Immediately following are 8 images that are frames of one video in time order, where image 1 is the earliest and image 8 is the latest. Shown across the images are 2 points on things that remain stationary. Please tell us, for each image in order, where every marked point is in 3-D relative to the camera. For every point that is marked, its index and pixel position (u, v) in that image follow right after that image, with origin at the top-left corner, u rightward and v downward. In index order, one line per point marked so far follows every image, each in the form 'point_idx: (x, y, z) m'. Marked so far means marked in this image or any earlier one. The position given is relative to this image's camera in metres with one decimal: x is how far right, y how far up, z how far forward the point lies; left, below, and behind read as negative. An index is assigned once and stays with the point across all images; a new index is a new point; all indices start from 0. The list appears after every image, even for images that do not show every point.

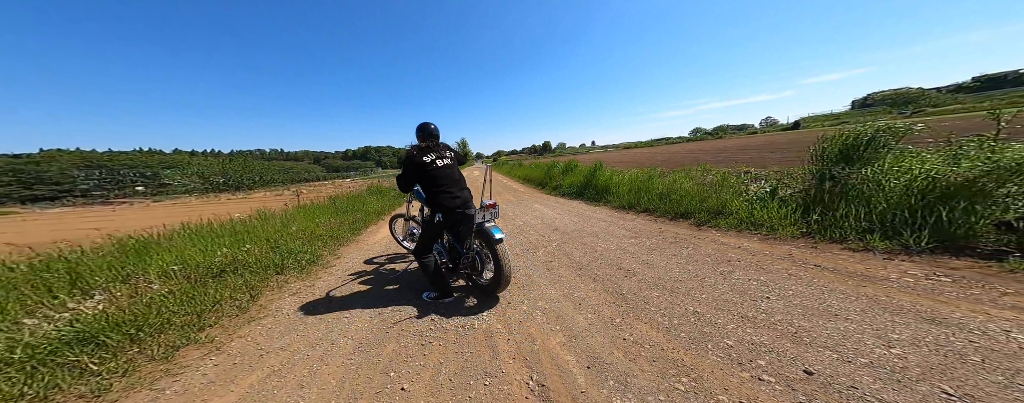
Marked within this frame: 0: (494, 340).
0: (-0.1, -1.1, +2.1) m
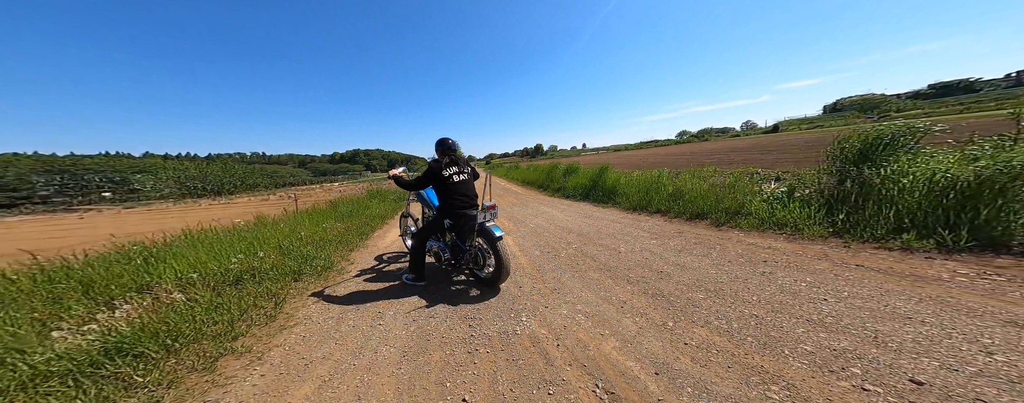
0: (+0.2, -1.2, +2.0) m
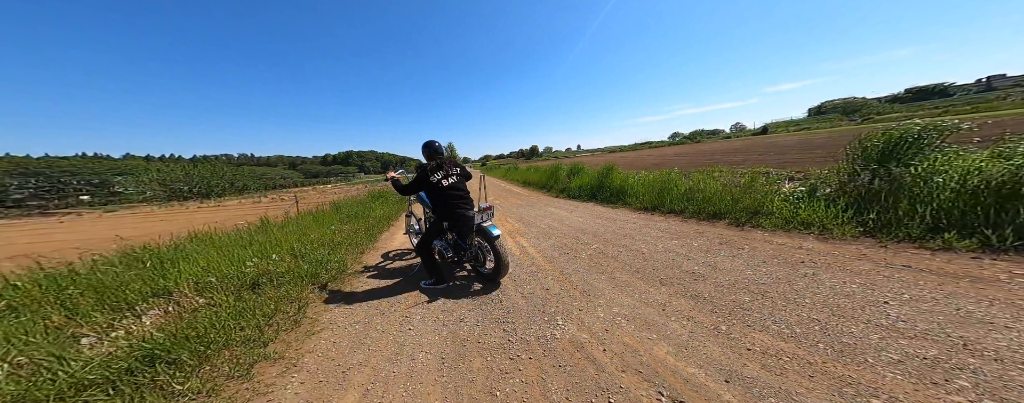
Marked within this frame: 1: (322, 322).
0: (+0.6, -1.2, +2.0) m
1: (-2.1, -1.4, +2.8) m
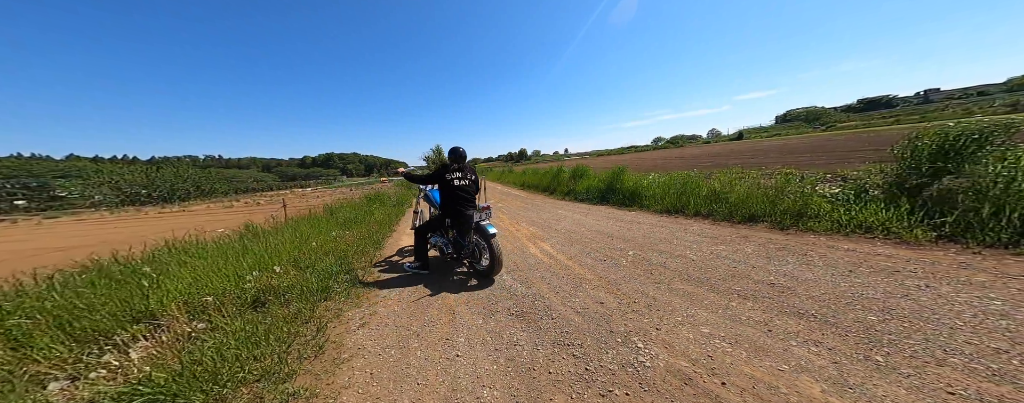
0: (+1.2, -1.2, +1.6) m
1: (-1.5, -1.4, +2.3) m
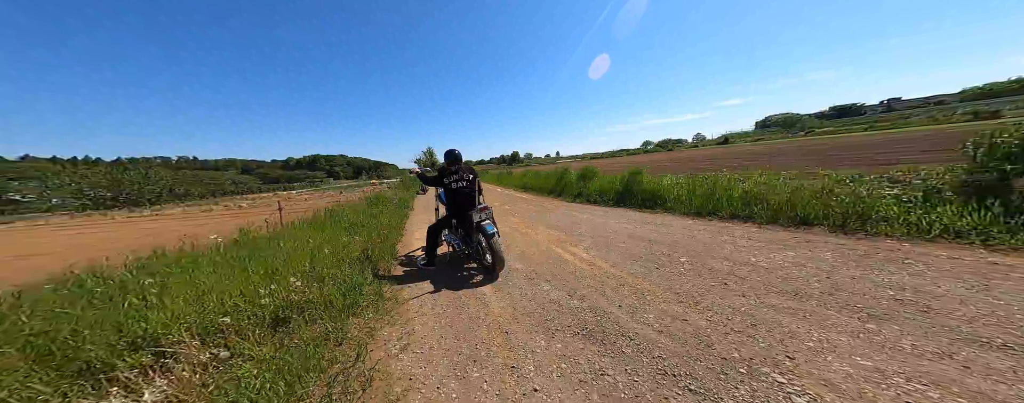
0: (+2.0, -1.2, +1.3) m
1: (-0.8, -1.4, +1.9) m
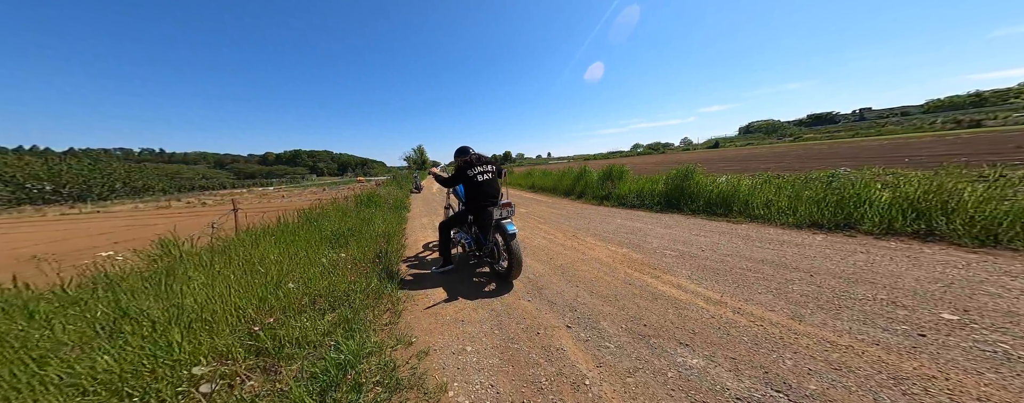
0: (+3.3, -1.3, -0.5) m
1: (+0.4, -1.5, 0.0) m
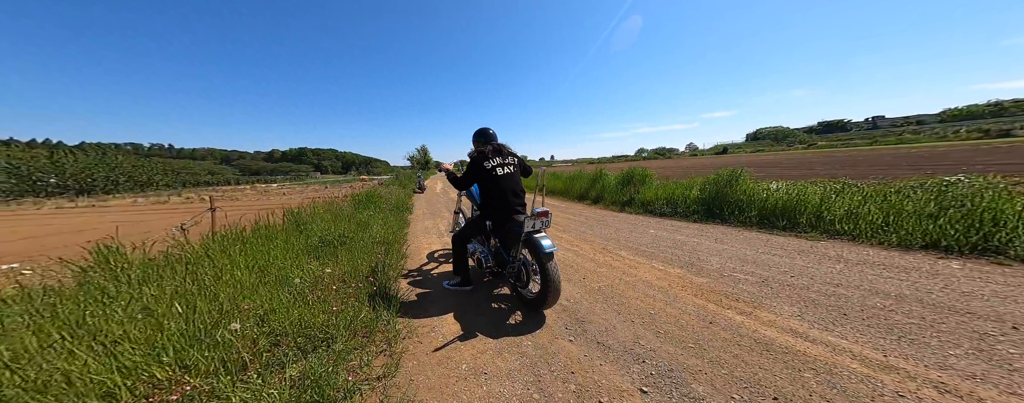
0: (+3.6, -1.4, -1.6) m
1: (+0.8, -1.5, -1.0) m
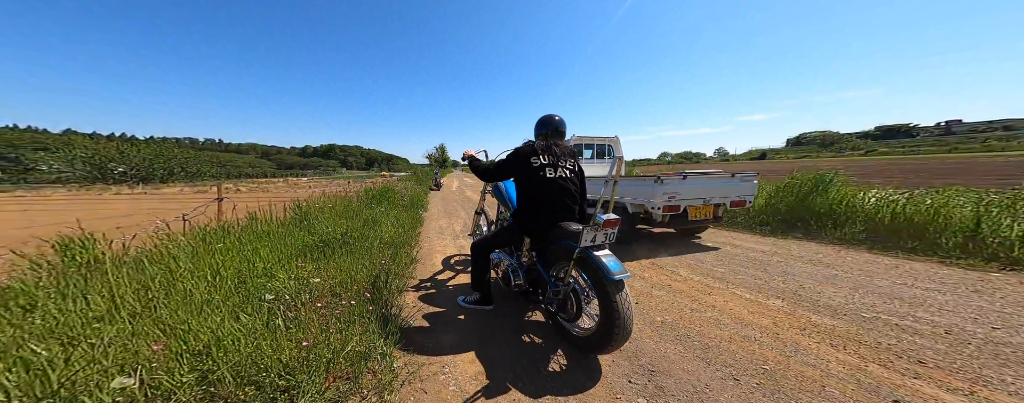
0: (+3.7, -1.5, -2.8) m
1: (+0.9, -1.5, -2.1) m
